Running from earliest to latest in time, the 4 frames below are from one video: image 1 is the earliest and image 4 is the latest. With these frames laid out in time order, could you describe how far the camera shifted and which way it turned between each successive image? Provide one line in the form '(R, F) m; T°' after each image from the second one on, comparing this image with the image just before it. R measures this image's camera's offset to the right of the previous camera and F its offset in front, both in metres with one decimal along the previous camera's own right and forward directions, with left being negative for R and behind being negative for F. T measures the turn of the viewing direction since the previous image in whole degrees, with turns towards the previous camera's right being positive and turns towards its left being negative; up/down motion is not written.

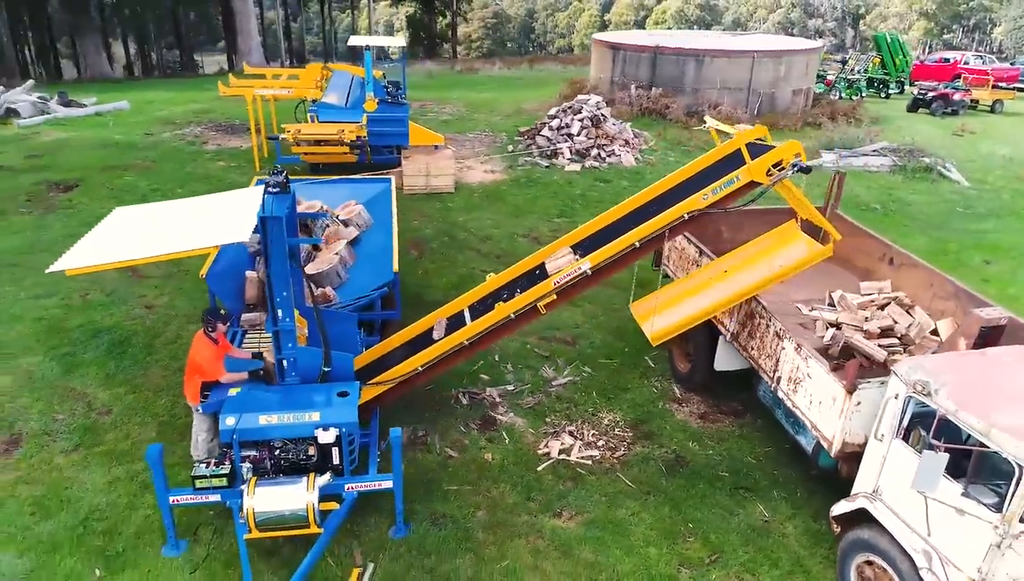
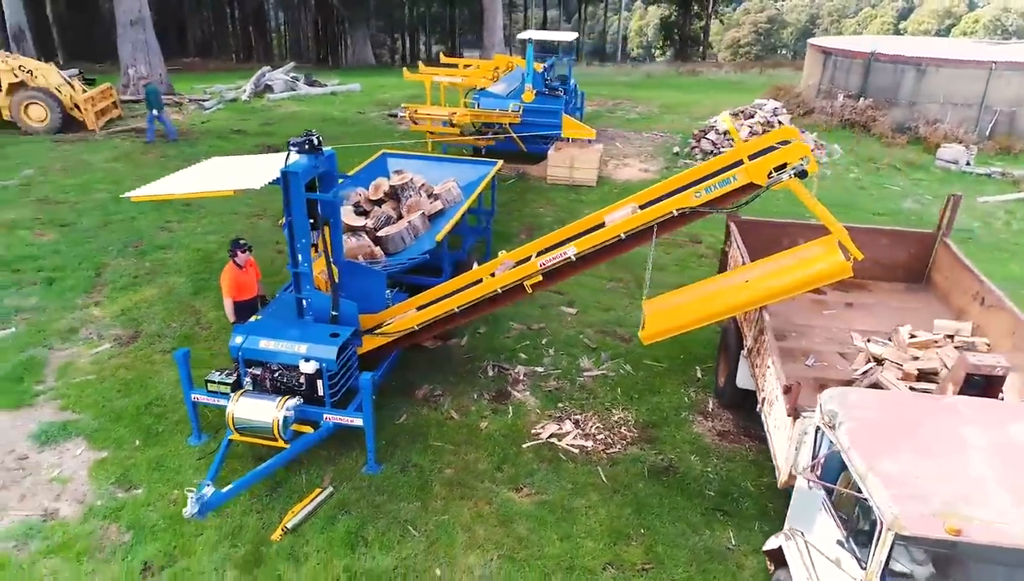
(+1.8, +0.1) m; -19°
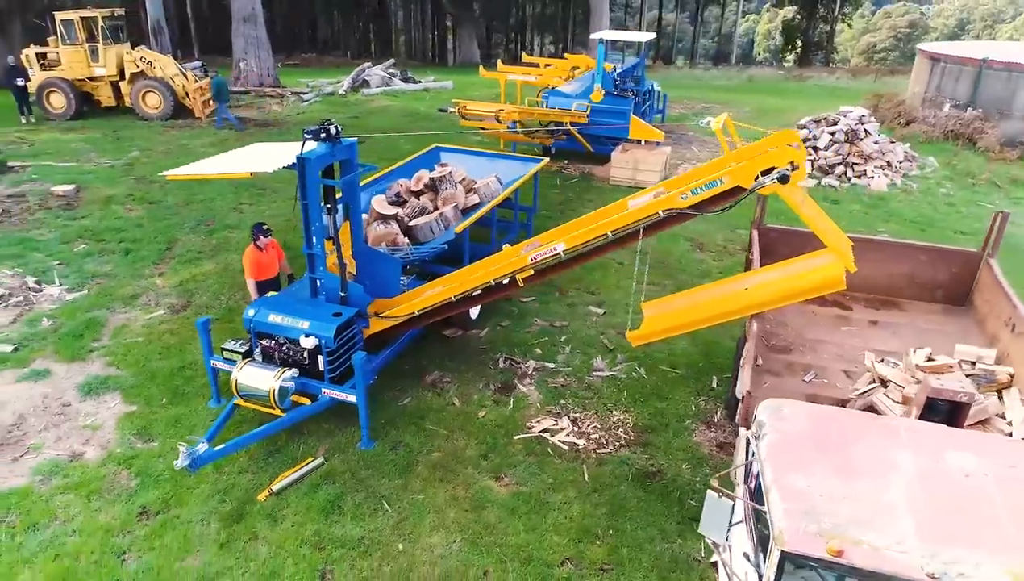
(+0.9, 0.0) m; -8°
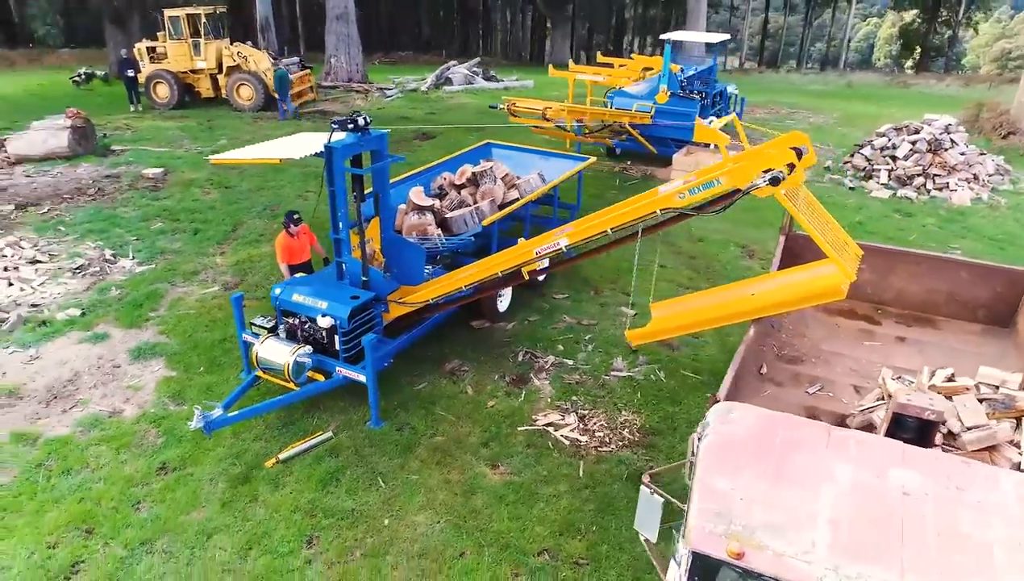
(+0.7, -0.1) m; -7°
